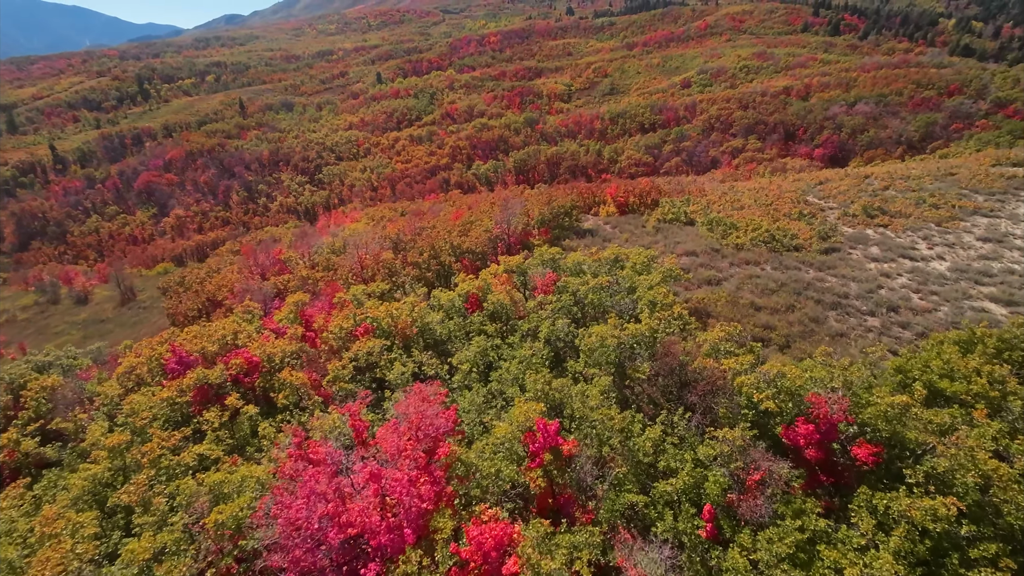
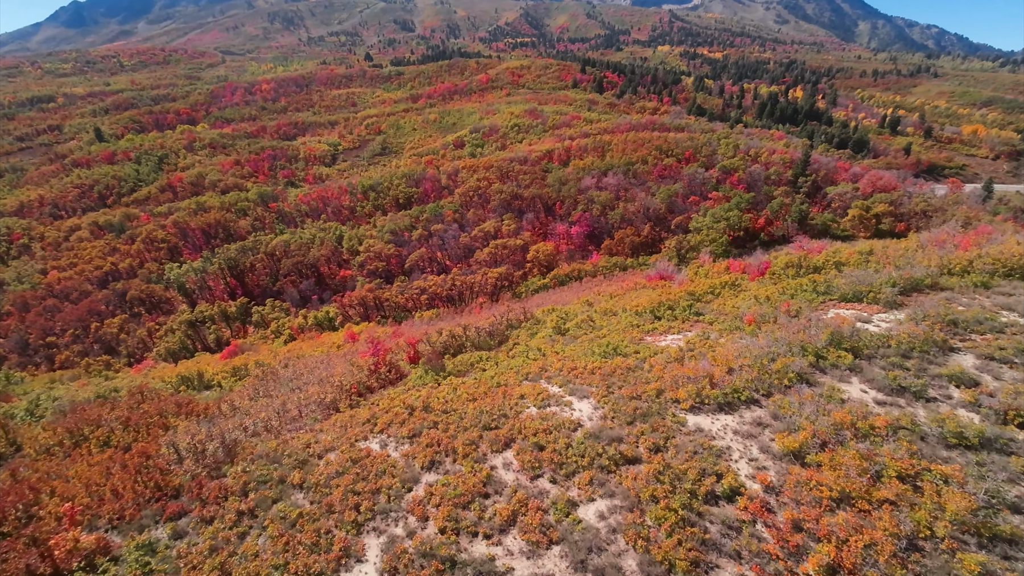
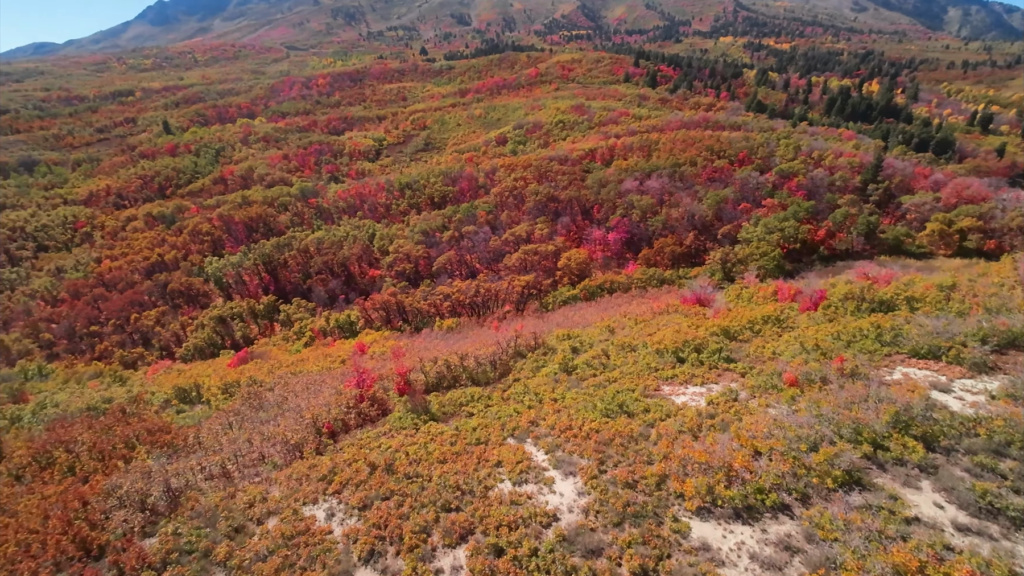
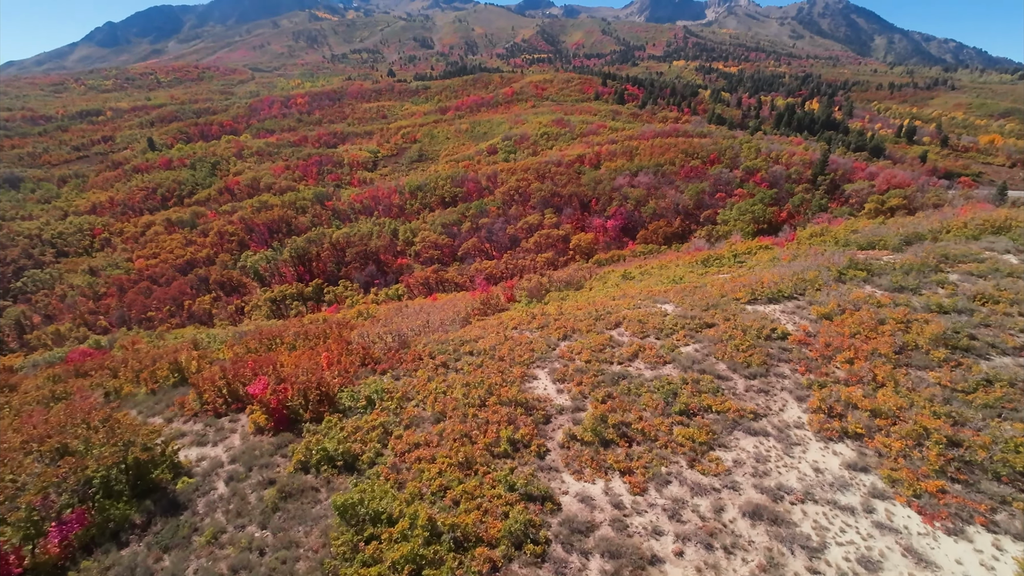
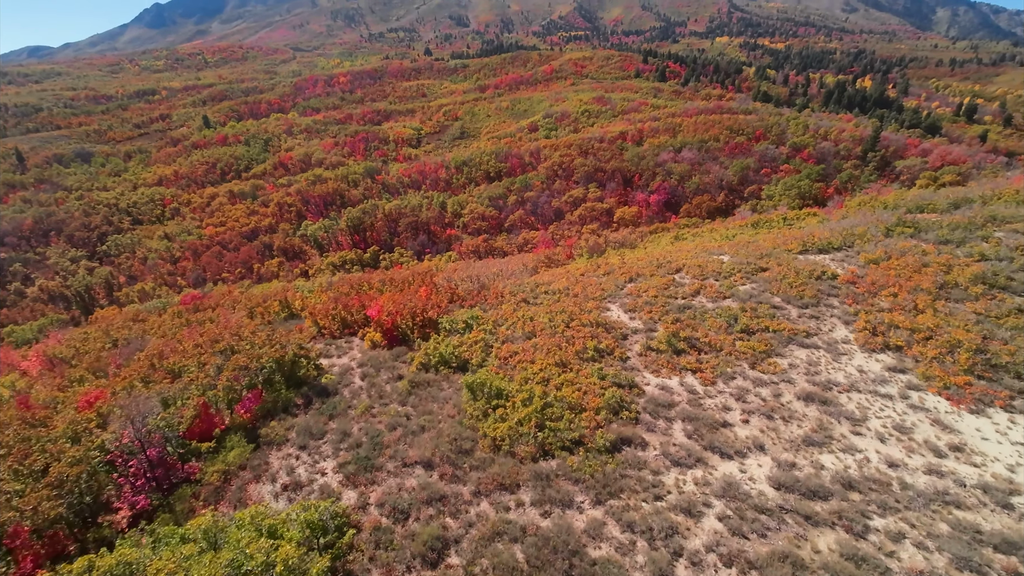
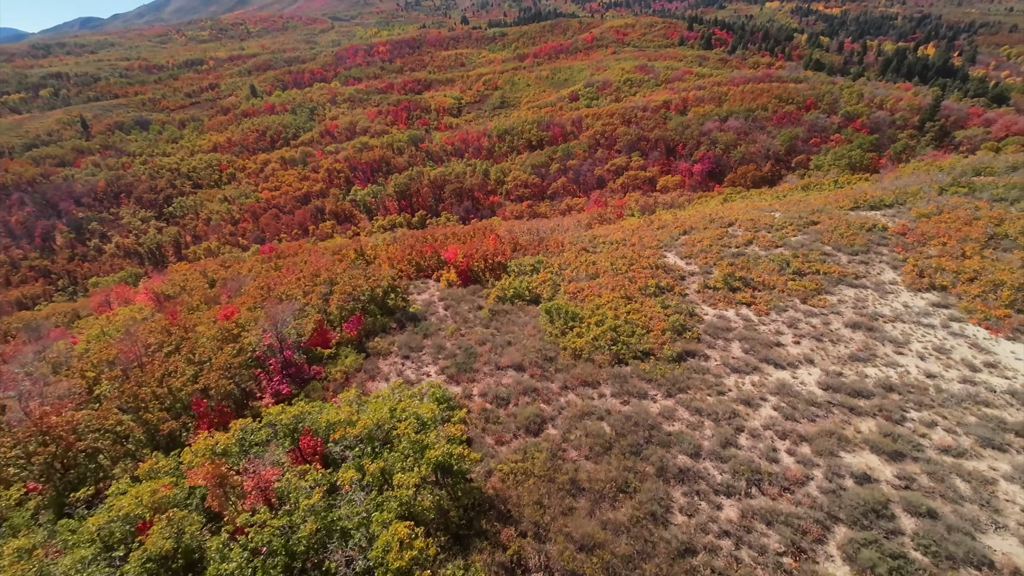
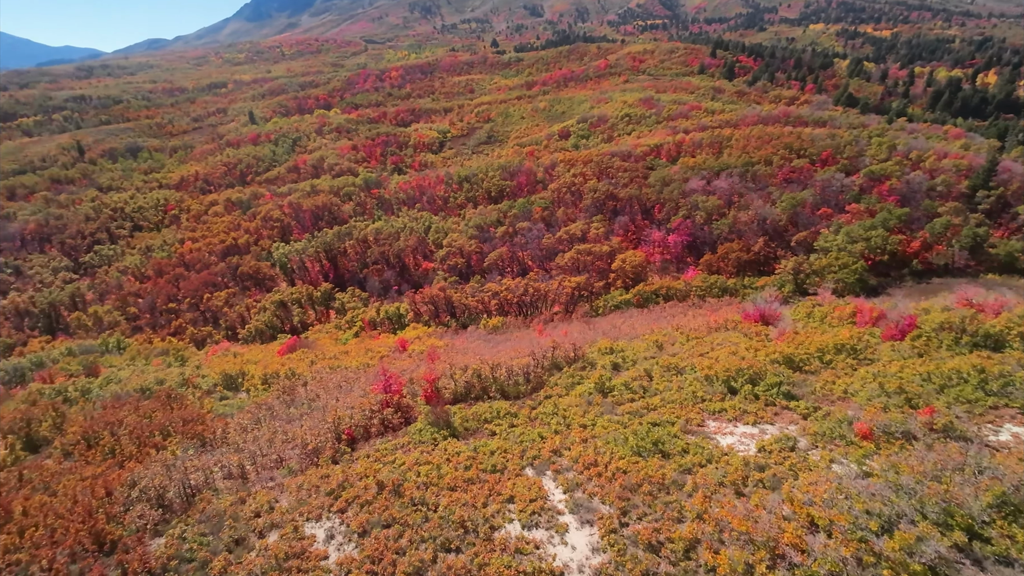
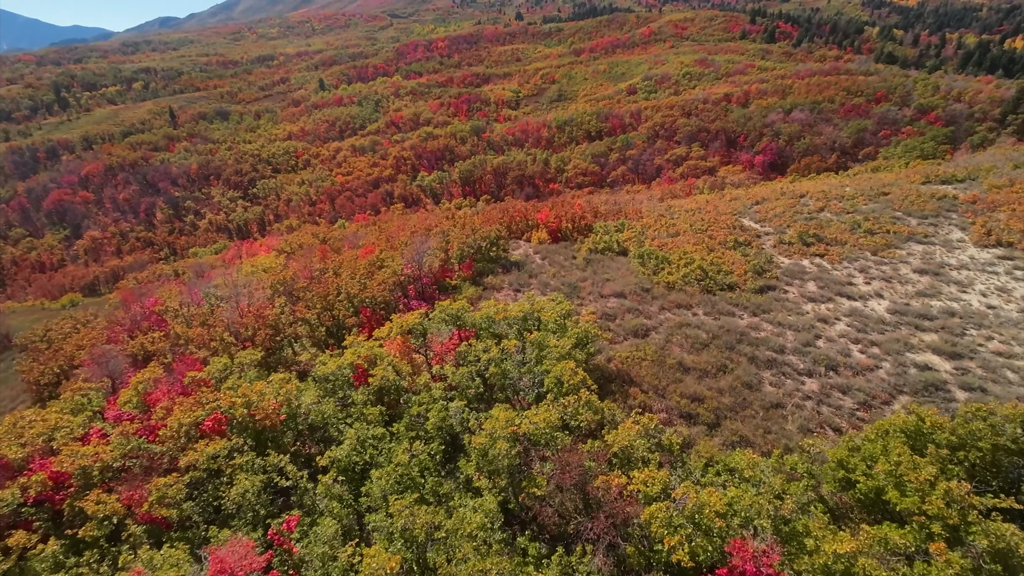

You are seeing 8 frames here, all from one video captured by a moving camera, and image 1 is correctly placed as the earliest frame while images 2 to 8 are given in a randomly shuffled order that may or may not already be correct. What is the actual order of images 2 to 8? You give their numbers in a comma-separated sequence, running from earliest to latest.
8, 6, 5, 4, 2, 3, 7
